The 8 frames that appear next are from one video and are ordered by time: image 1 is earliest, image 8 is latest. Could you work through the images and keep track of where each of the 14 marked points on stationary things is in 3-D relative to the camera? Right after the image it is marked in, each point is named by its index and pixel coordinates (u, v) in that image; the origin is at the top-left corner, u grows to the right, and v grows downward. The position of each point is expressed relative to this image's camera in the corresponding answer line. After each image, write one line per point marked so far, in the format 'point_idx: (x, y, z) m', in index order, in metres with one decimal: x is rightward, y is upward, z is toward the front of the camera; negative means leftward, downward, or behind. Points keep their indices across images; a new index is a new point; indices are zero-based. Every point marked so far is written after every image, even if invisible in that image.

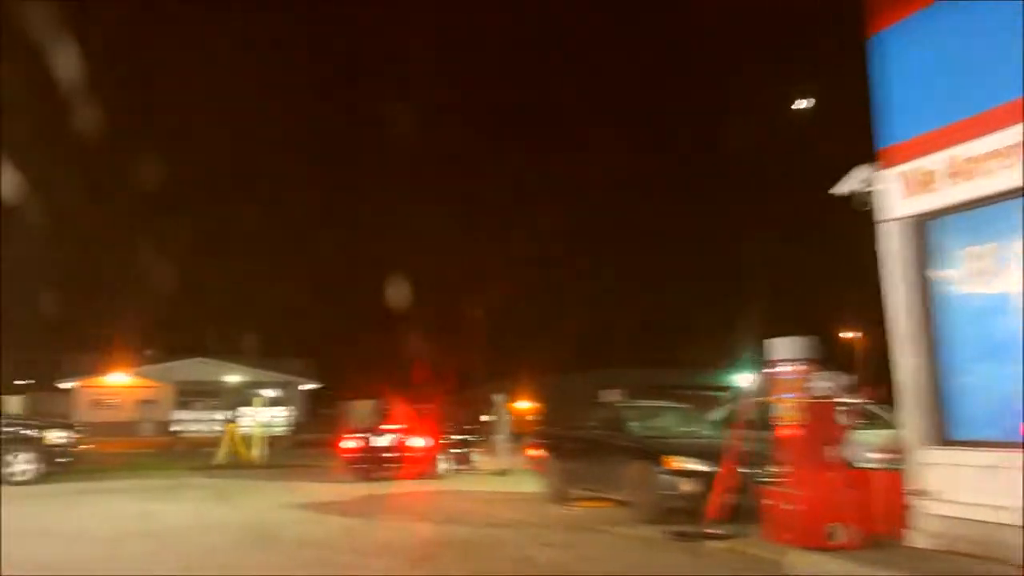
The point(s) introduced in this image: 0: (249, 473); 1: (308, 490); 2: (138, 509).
0: (-5.0, -3.6, +19.2) m
1: (-2.9, -2.9, +14.4) m
2: (-4.8, -2.9, +12.8) m
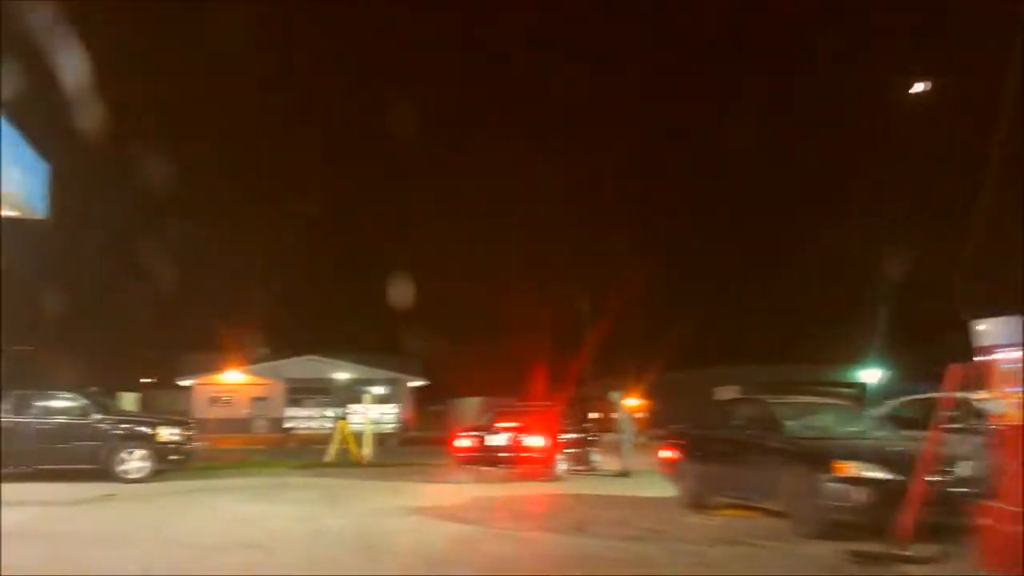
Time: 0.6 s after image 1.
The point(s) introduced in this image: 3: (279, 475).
0: (-2.9, -3.5, +18.7) m
1: (-1.2, -2.8, +13.6) m
2: (-3.3, -2.8, +12.3) m
3: (-4.2, -3.4, +18.3) m
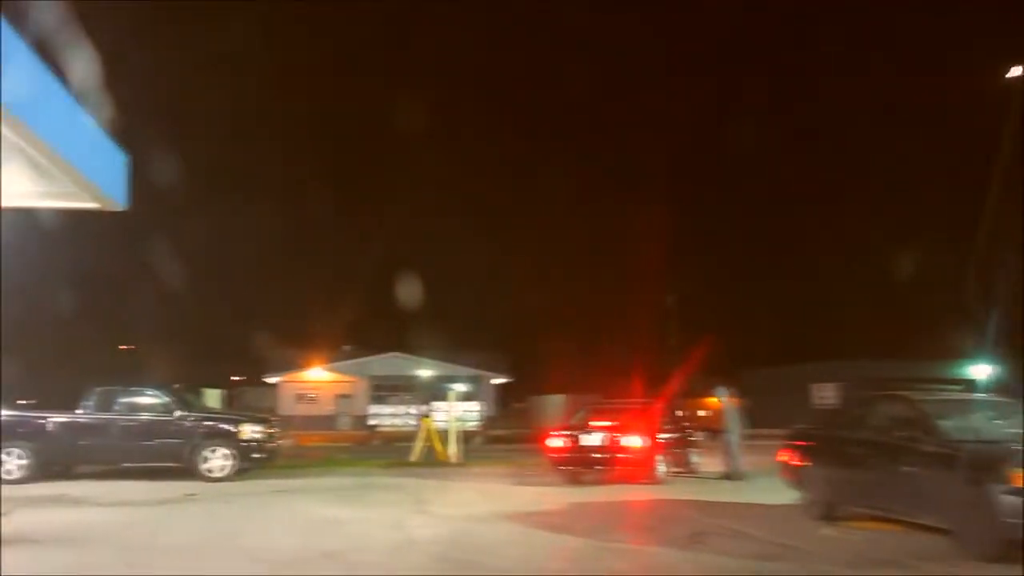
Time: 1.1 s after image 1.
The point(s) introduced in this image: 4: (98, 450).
0: (-1.2, -3.3, +18.0) m
1: (0.0, -2.7, +12.8) m
2: (-2.1, -2.7, +11.7) m
3: (-2.6, -3.3, +17.8) m
4: (-6.9, -2.7, +16.9) m
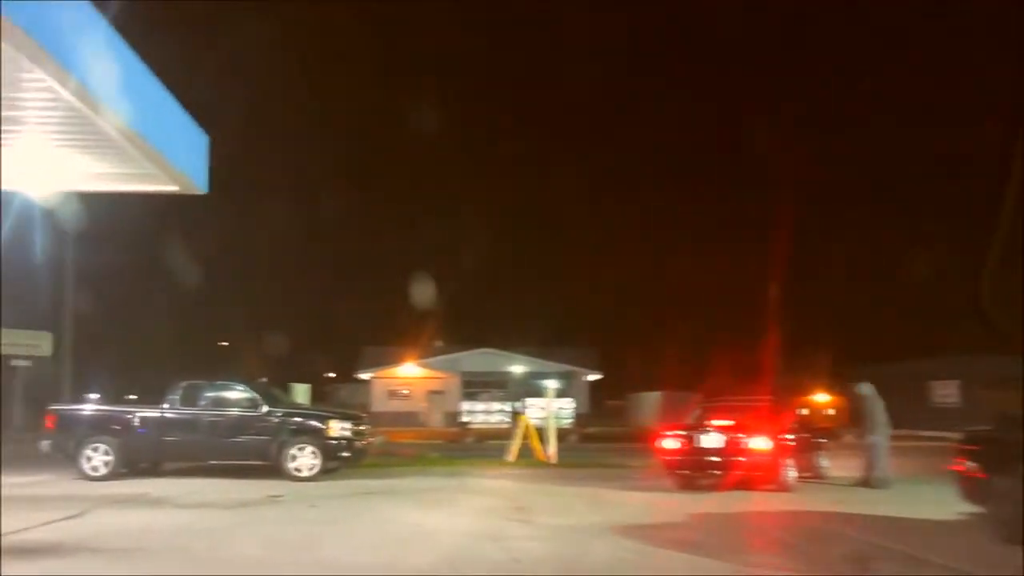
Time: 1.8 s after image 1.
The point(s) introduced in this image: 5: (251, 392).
0: (+0.5, -3.1, +16.9) m
1: (+1.3, -2.5, +11.6) m
2: (-1.0, -2.5, +10.6) m
3: (-0.9, -3.1, +16.7) m
4: (-5.3, -2.6, +16.2) m
5: (-4.3, -1.7, +16.5) m
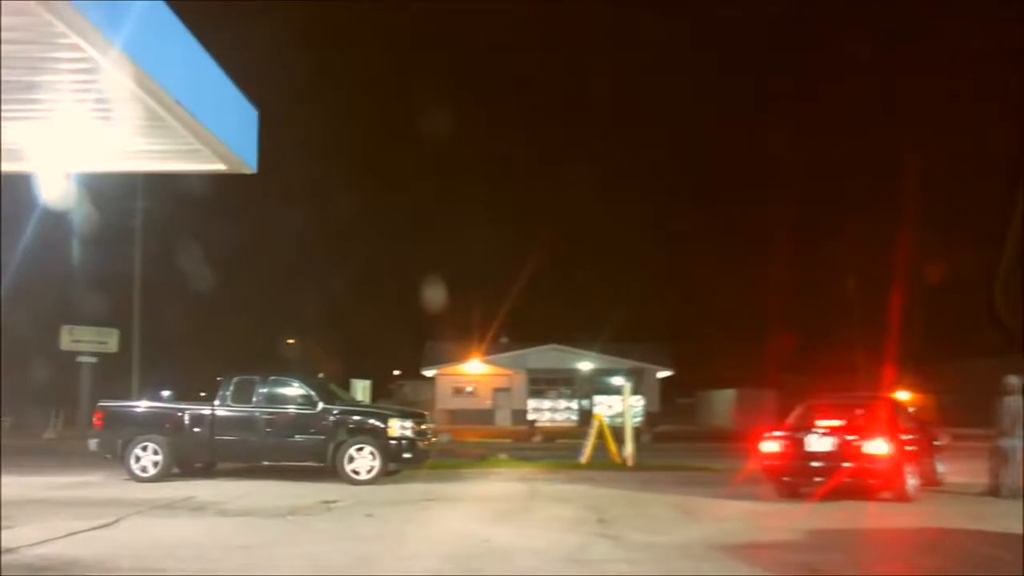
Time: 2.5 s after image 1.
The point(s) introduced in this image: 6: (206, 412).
0: (+1.7, -2.9, +15.5) m
1: (+2.1, -2.3, +10.2) m
2: (-0.2, -2.3, +9.4) m
3: (+0.3, -2.9, +15.4) m
4: (-4.2, -2.4, +15.2) m
5: (-3.1, -1.6, +15.5) m
6: (-4.7, -1.9, +15.3) m
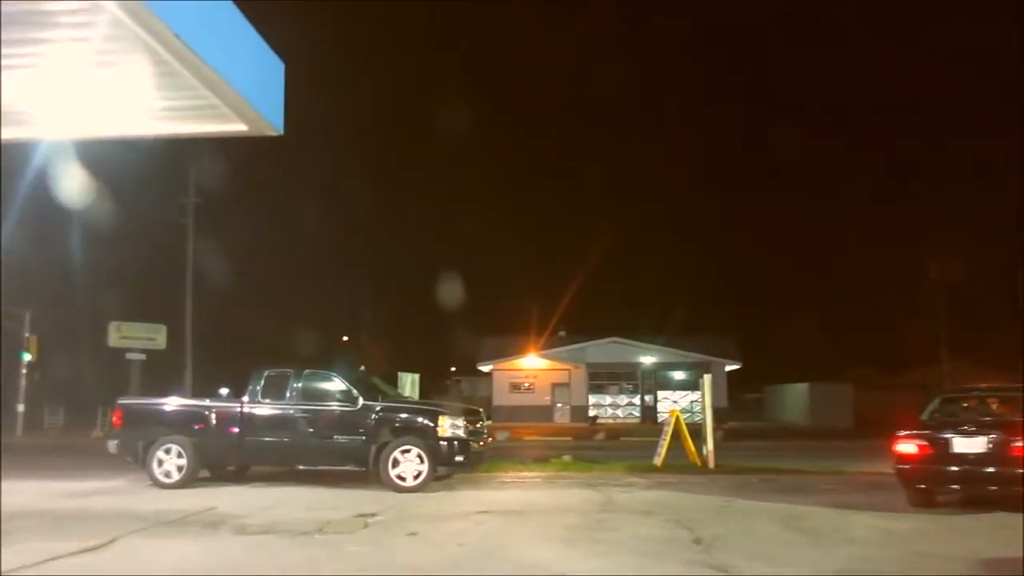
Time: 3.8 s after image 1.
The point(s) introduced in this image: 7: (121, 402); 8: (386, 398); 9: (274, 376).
0: (+2.6, -2.6, +13.5) m
1: (+2.7, -2.0, +8.2) m
2: (+0.4, -2.1, +7.5) m
3: (+1.2, -2.6, +13.5) m
4: (-3.3, -2.2, +13.5) m
5: (-2.2, -1.3, +13.8) m
6: (-3.8, -1.7, +13.7) m
7: (-5.5, -1.6, +14.0) m
8: (-1.7, -1.5, +13.7) m
9: (-3.3, -1.2, +13.9) m
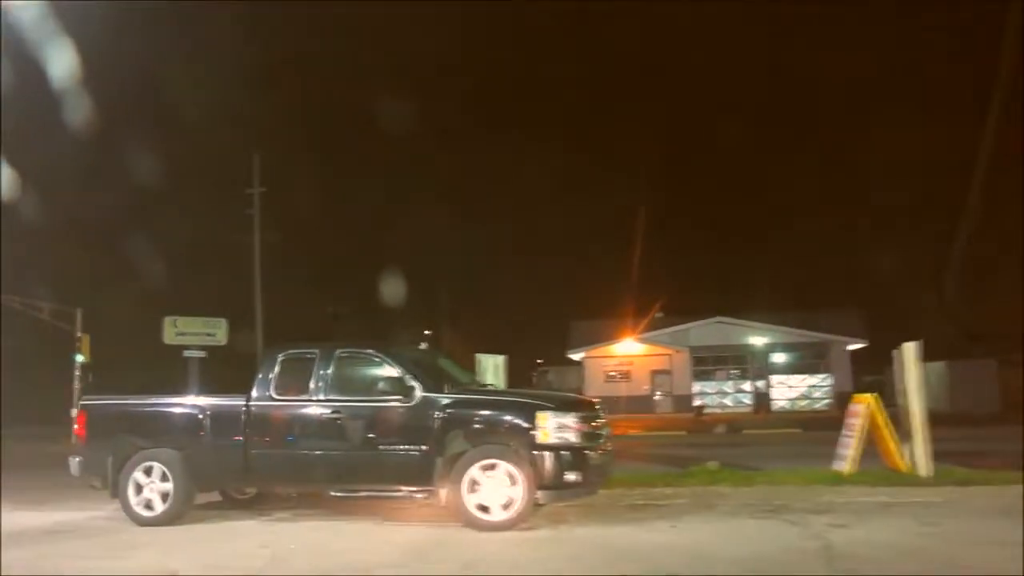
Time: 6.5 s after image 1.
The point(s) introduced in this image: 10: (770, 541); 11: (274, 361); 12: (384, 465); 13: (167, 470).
0: (+3.8, -1.9, +8.8) m
1: (+3.5, -1.3, +3.4) m
2: (+1.1, -1.4, +3.0) m
3: (+2.4, -1.9, +8.9) m
4: (-2.0, -1.6, +9.3) m
5: (-1.0, -0.7, +9.4) m
6: (-2.5, -1.1, +9.5) m
7: (-4.2, -1.1, +9.9) m
8: (-0.5, -0.9, +9.3) m
9: (-2.1, -0.7, +9.6) m
10: (+1.9, -1.8, +7.6) m
11: (-2.3, -0.7, +9.6) m
12: (-1.2, -1.6, +9.1) m
13: (-3.2, -1.7, +9.5) m
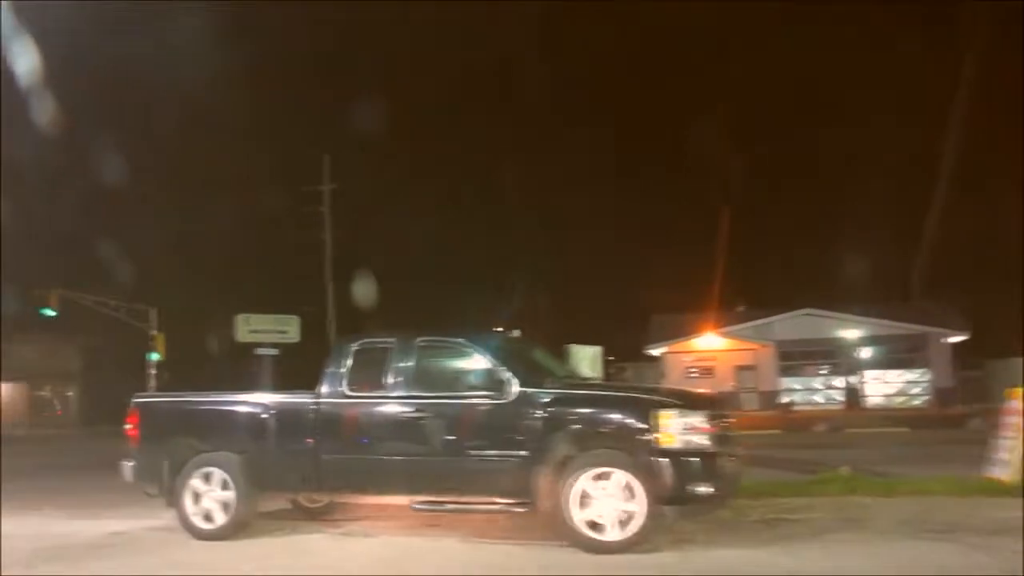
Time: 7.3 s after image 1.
0: (+4.6, -1.7, +7.2) m
1: (+3.9, -1.1, +1.9) m
2: (+1.5, -1.3, +1.6) m
3: (+3.2, -1.7, +7.4) m
4: (-1.2, -1.5, +8.1) m
5: (-0.2, -0.6, +8.2) m
6: (-1.7, -1.0, +8.3) m
7: (-3.3, -1.0, +8.9) m
8: (+0.4, -0.7, +8.0) m
9: (-1.2, -0.5, +8.4) m
10: (+2.7, -1.6, +6.1) m
11: (-1.4, -0.6, +8.4) m
12: (-0.3, -1.4, +7.8) m
13: (-2.3, -1.6, +8.4) m
